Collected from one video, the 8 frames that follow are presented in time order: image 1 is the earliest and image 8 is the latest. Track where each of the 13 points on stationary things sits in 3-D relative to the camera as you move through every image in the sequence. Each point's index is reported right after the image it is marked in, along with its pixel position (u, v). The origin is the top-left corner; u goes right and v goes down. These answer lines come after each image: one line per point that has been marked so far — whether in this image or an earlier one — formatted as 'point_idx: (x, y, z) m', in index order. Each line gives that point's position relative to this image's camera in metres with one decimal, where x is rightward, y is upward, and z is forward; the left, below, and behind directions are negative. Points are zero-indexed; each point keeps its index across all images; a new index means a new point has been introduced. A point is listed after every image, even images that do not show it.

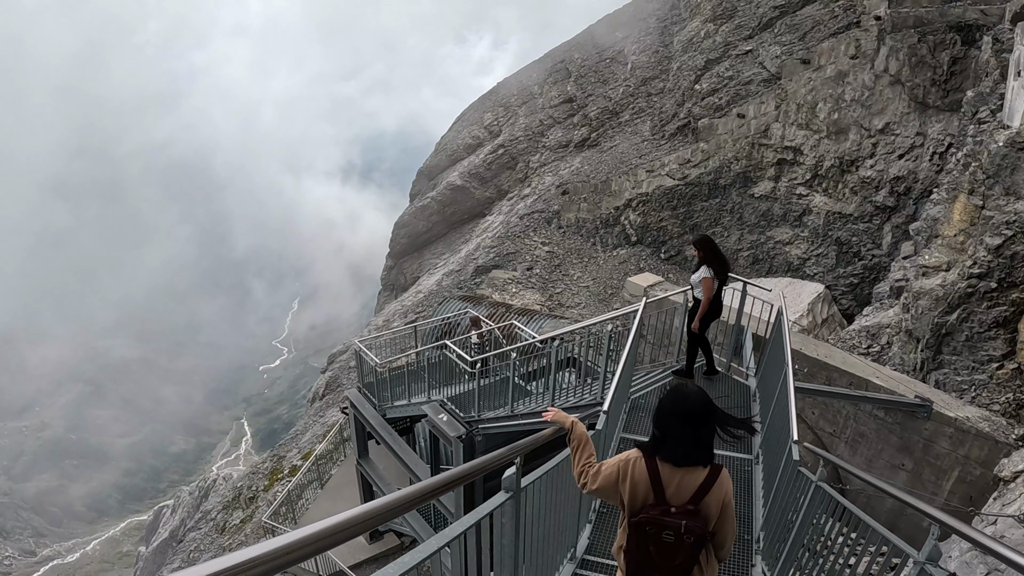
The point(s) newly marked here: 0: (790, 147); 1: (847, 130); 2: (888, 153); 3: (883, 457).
0: (+8.4, +4.2, +16.9) m
1: (+9.3, +4.4, +15.7) m
2: (+9.8, +3.5, +14.8) m
3: (+4.0, -1.8, +5.9) m
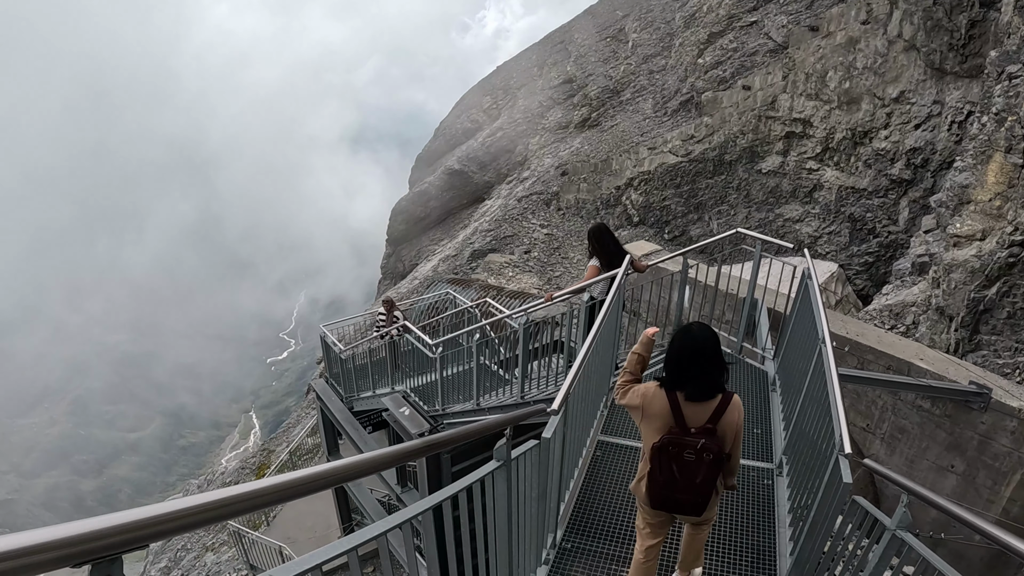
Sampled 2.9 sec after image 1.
0: (+8.1, +4.8, +15.9) m
1: (+9.1, +4.9, +14.7) m
2: (+9.6, +4.0, +13.8) m
3: (+3.8, -1.5, +5.0) m
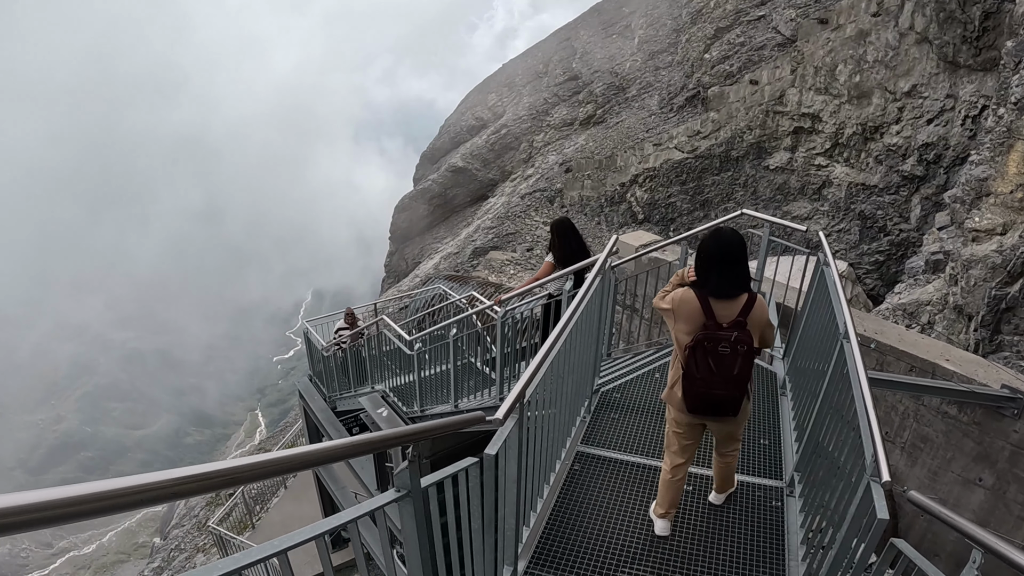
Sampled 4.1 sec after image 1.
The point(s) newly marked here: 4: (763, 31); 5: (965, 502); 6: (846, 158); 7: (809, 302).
0: (+8.2, +4.8, +15.5) m
1: (+9.1, +4.9, +14.2) m
2: (+9.6, +4.1, +13.3) m
3: (+3.7, -1.5, +4.7) m
4: (+8.4, +8.6, +18.7) m
5: (+3.8, -1.8, +4.6) m
6: (+8.8, +3.4, +14.7) m
7: (+2.2, -0.1, +4.2) m
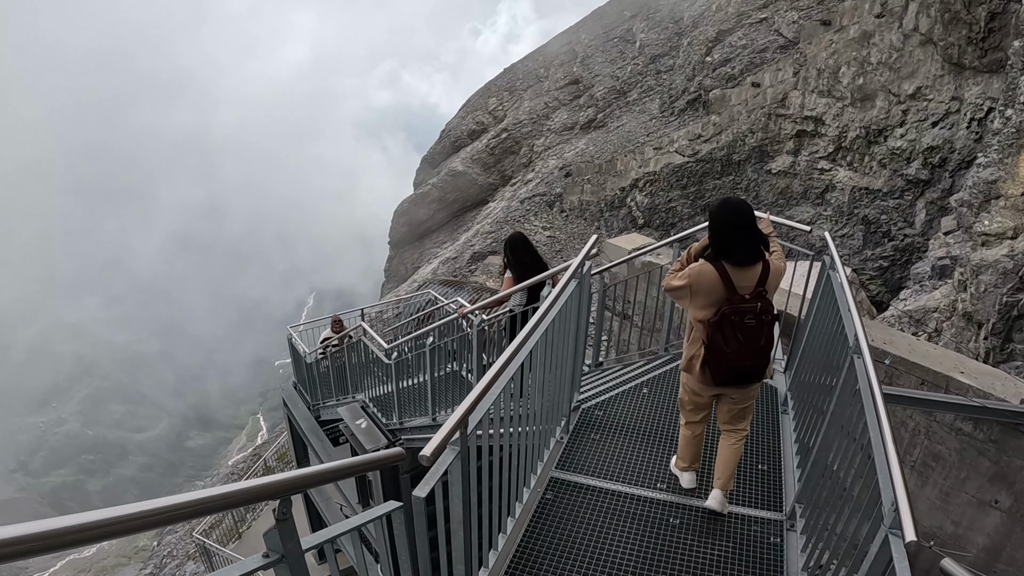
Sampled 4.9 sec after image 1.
0: (+8.1, +4.6, +15.2) m
1: (+9.0, +4.8, +14.0) m
2: (+9.5, +3.9, +13.1) m
3: (+3.6, -1.6, +4.4) m
4: (+8.4, +8.4, +18.5) m
5: (+3.6, -1.8, +4.4) m
6: (+8.7, +3.3, +14.5) m
7: (+2.1, -0.2, +4.0) m
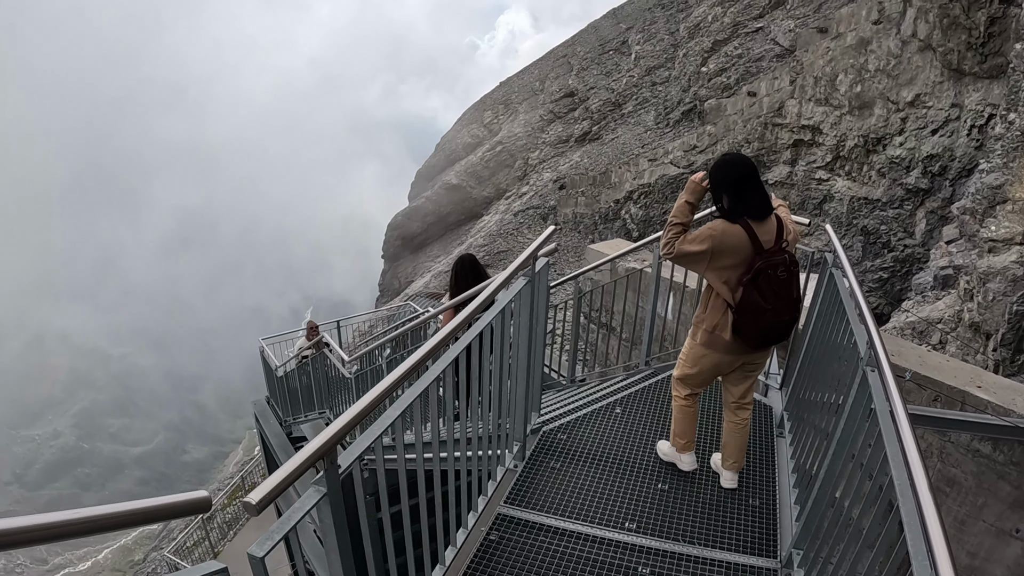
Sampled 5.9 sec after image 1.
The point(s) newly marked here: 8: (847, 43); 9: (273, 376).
0: (+7.9, +4.3, +15.0) m
1: (+8.8, +4.5, +13.8) m
2: (+9.3, +3.7, +12.8) m
3: (+3.4, -1.6, +4.0) m
4: (+8.1, +8.0, +18.3) m
5: (+3.4, -1.9, +4.0) m
6: (+8.5, +3.0, +14.2) m
7: (+1.9, -0.2, +3.7) m
8: (+8.5, +6.2, +14.2) m
9: (-3.1, -1.2, +7.3) m
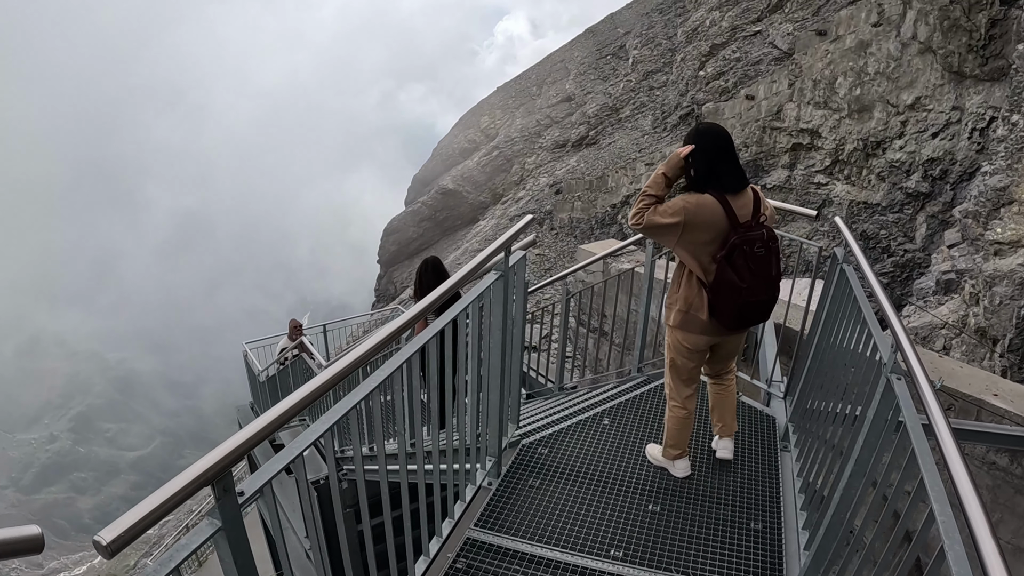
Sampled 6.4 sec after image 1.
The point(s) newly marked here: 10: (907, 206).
0: (+7.8, +4.2, +14.9) m
1: (+8.7, +4.4, +13.6) m
2: (+9.2, +3.5, +12.7) m
3: (+3.3, -1.6, +3.8) m
4: (+8.0, +7.9, +18.2) m
5: (+3.4, -1.9, +3.8) m
6: (+8.4, +2.8, +14.0) m
7: (+1.8, -0.2, +3.5) m
8: (+8.4, +6.1, +14.1) m
9: (-3.2, -1.2, +7.1) m
10: (+8.9, +1.9, +12.6) m
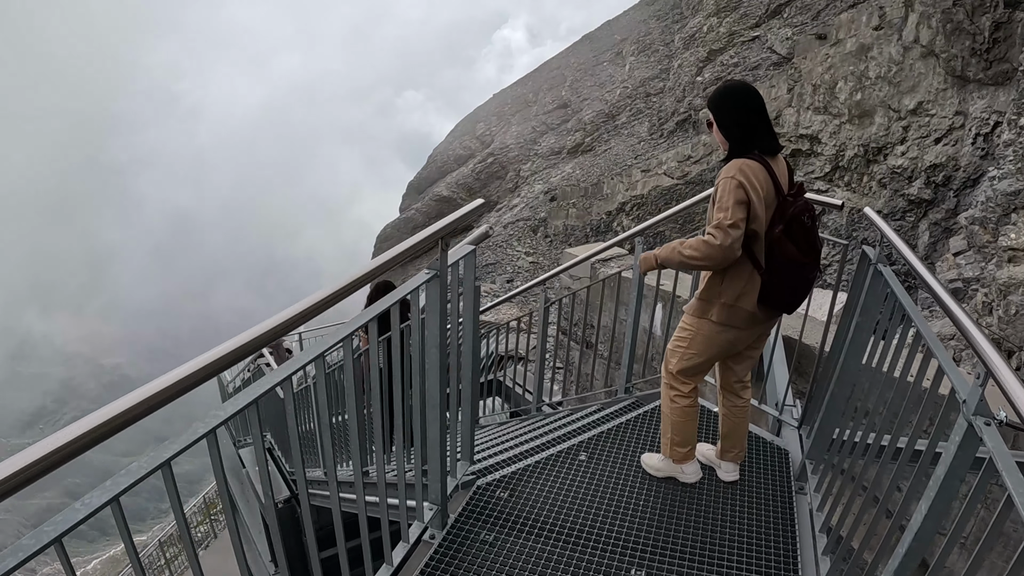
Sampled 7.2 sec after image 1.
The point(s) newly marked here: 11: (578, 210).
0: (+7.7, +4.0, +14.6) m
1: (+8.6, +4.2, +13.3) m
2: (+9.1, +3.4, +12.4) m
3: (+3.1, -1.7, +3.4) m
4: (+7.9, +7.6, +18.0) m
5: (+3.2, -1.9, +3.4) m
6: (+8.2, +2.6, +13.7) m
7: (+1.7, -0.3, +3.1) m
8: (+8.3, +5.9, +13.8) m
9: (-3.3, -1.3, +6.7) m
10: (+8.8, +1.7, +12.3) m
11: (+2.4, +2.9, +19.8) m
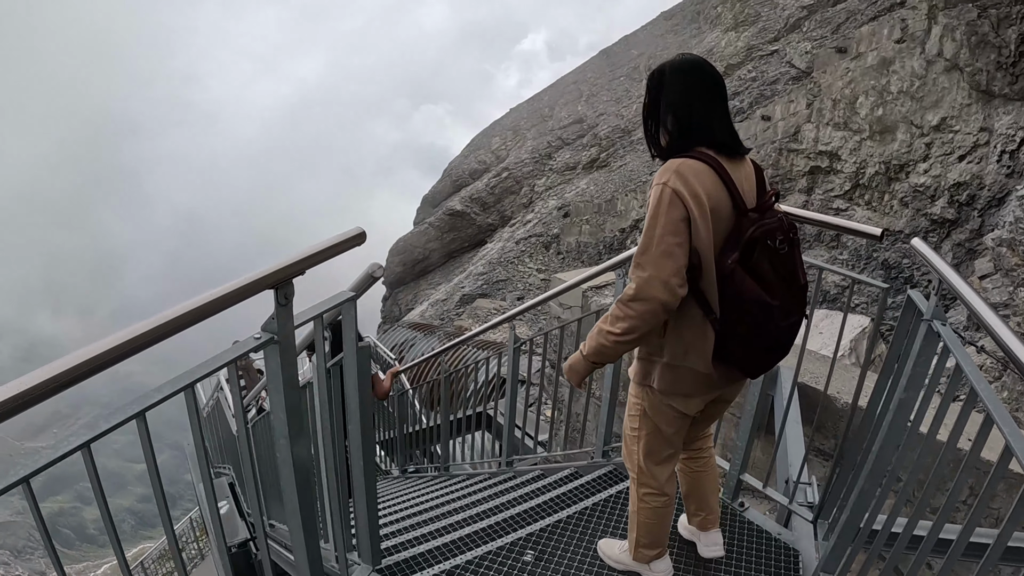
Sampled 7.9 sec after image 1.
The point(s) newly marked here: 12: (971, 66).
0: (+8.0, +3.5, +14.3) m
1: (+8.8, +3.7, +13.0) m
2: (+9.3, +2.9, +12.0) m
3: (+3.1, -1.9, +3.1) m
4: (+8.3, +7.0, +17.8) m
5: (+3.1, -2.2, +3.1) m
6: (+8.5, +2.1, +13.4) m
7: (+1.6, -0.5, +2.9) m
8: (+8.6, +5.4, +13.6) m
9: (-3.3, -1.5, +6.6) m
10: (+9.0, +1.2, +11.9) m
11: (+2.8, +2.3, +19.6) m
12: (+9.6, +4.6, +11.7) m
